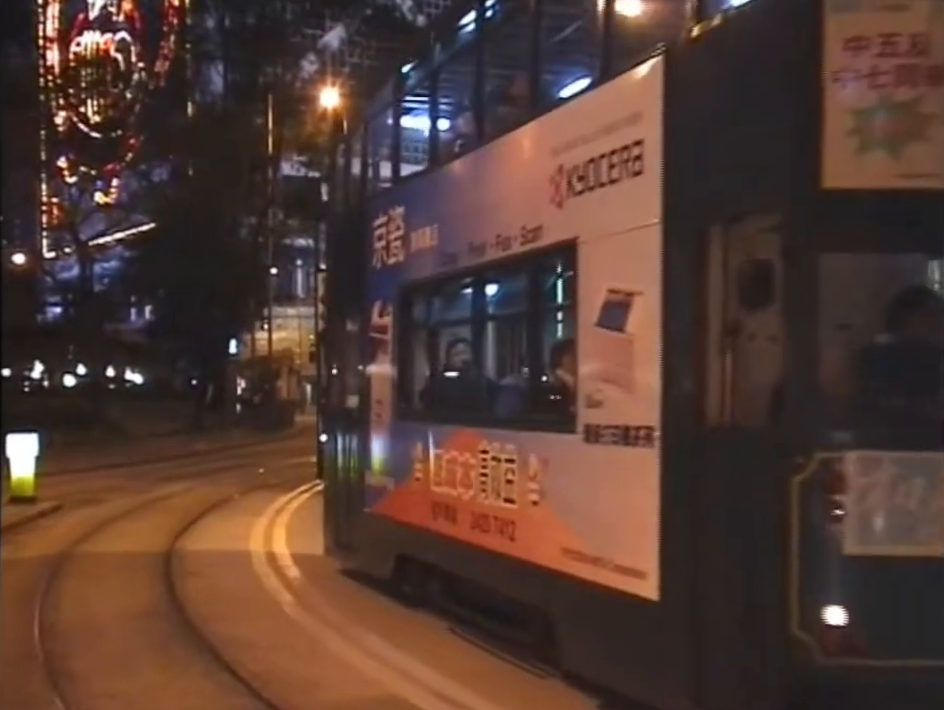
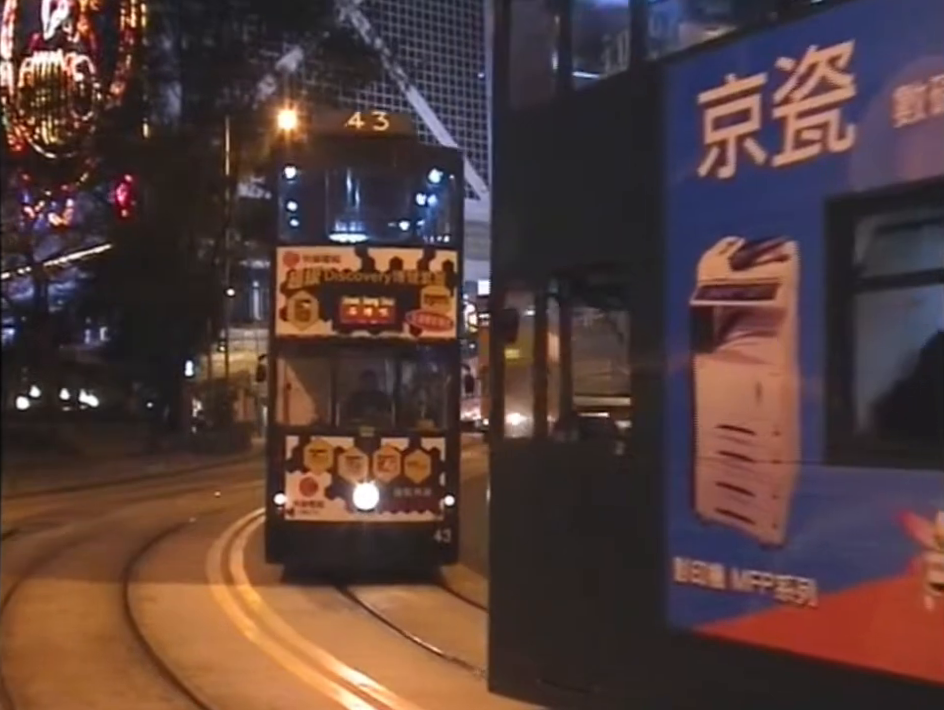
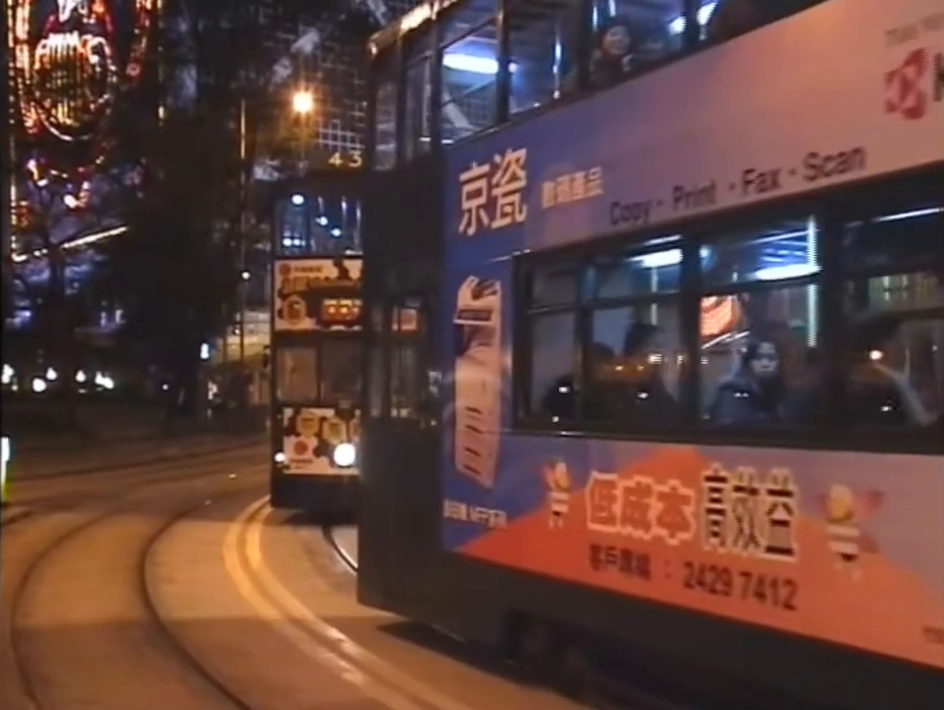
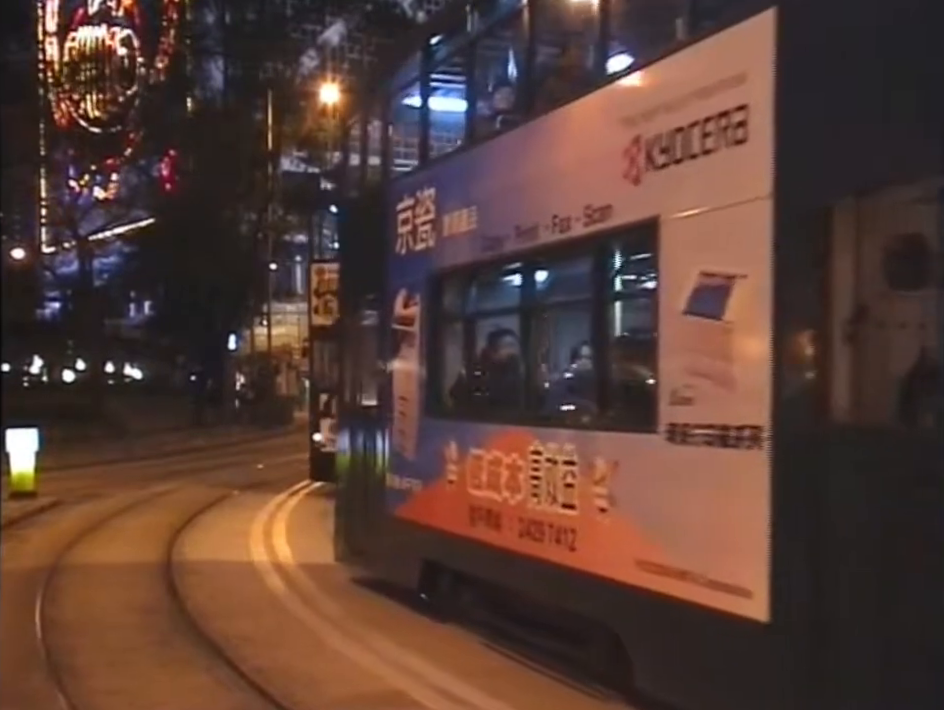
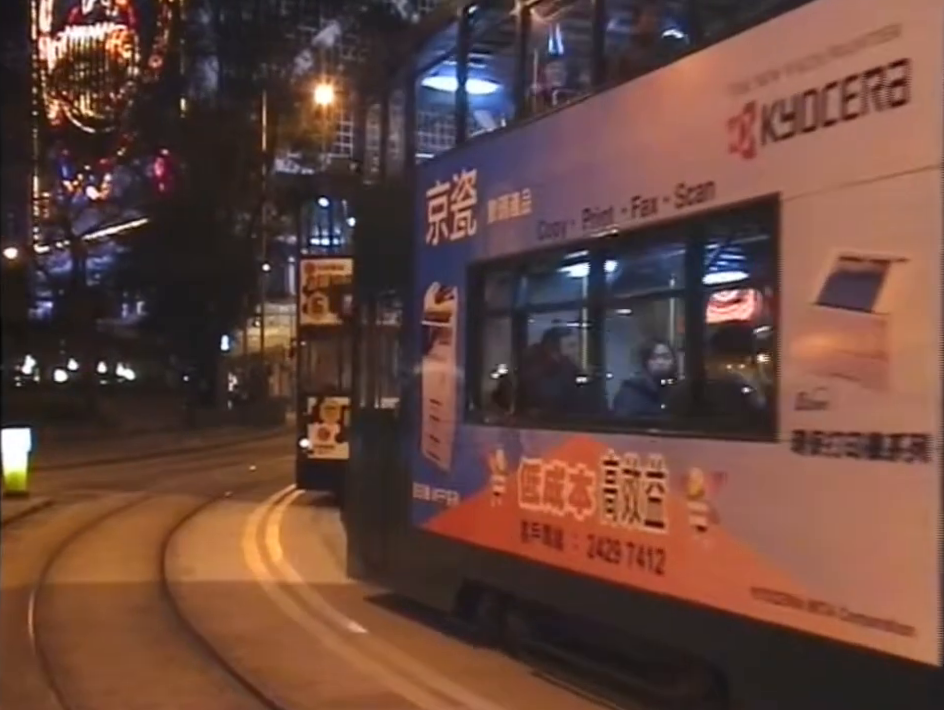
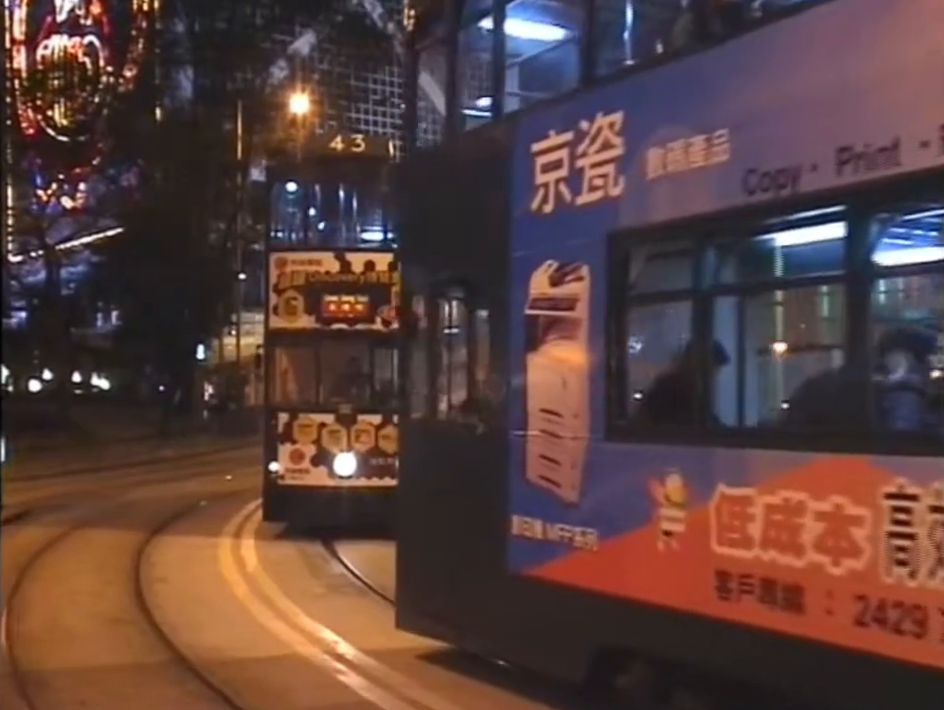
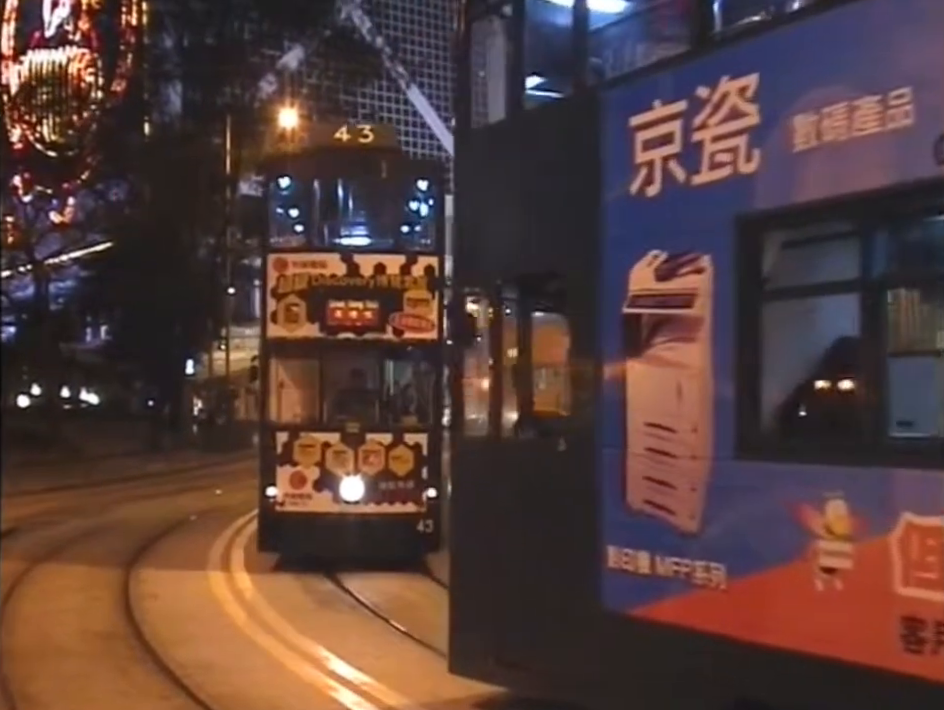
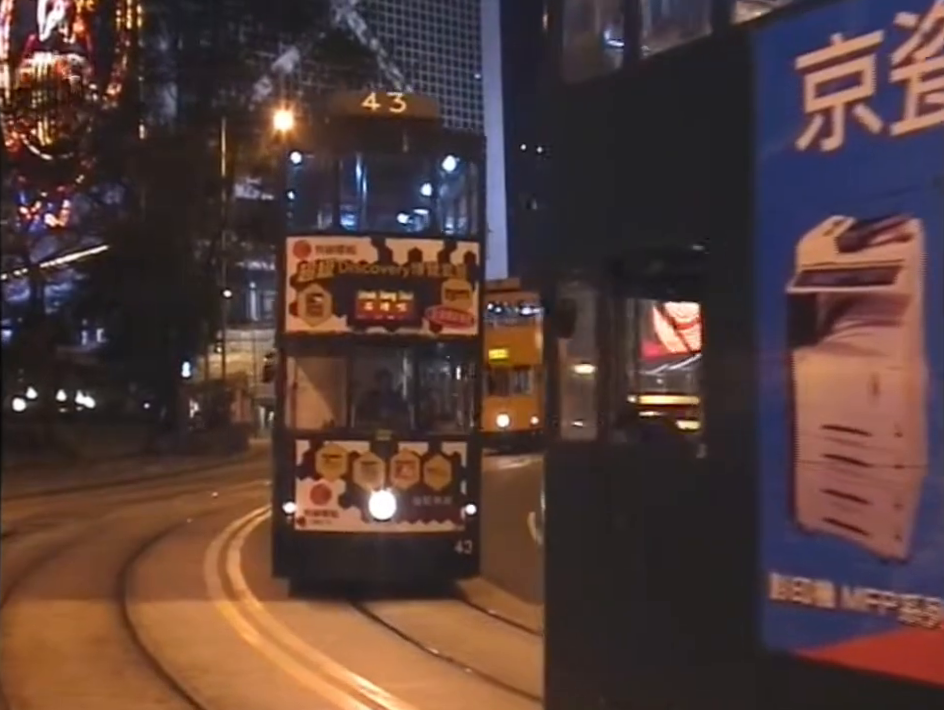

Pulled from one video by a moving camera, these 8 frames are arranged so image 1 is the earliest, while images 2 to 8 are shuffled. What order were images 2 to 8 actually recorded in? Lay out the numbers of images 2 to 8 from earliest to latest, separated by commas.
4, 5, 3, 6, 7, 2, 8
